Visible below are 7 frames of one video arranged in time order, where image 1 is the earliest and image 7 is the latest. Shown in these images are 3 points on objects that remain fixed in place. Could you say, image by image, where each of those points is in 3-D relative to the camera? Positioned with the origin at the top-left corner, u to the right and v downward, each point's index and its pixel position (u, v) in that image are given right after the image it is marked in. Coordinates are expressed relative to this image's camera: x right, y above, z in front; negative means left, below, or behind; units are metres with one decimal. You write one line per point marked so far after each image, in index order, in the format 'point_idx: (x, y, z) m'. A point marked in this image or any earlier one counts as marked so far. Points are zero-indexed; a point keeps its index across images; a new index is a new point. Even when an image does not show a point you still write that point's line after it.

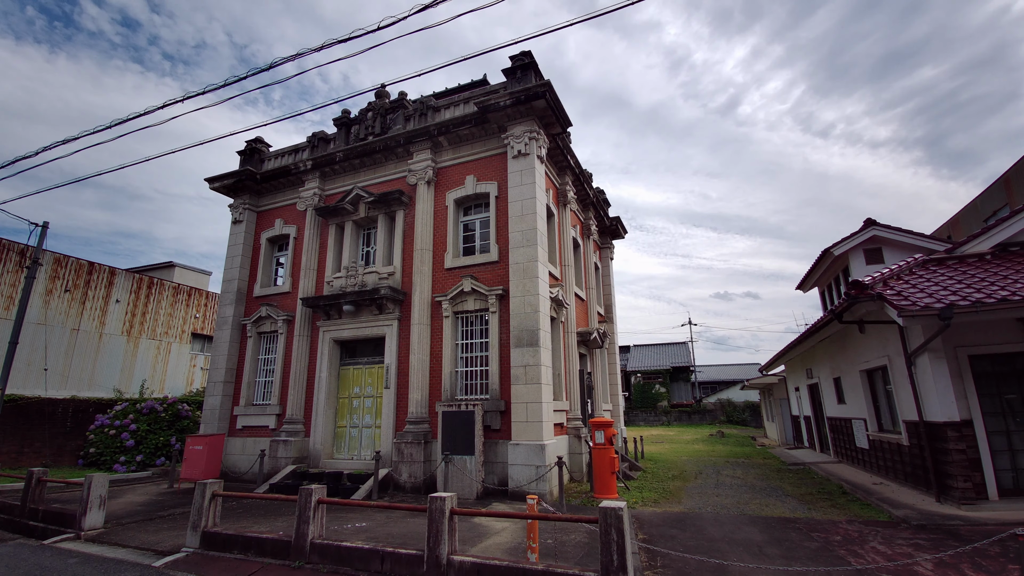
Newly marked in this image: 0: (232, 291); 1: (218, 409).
0: (-8.6, -0.1, +14.8) m
1: (-8.4, -3.5, +13.9) m
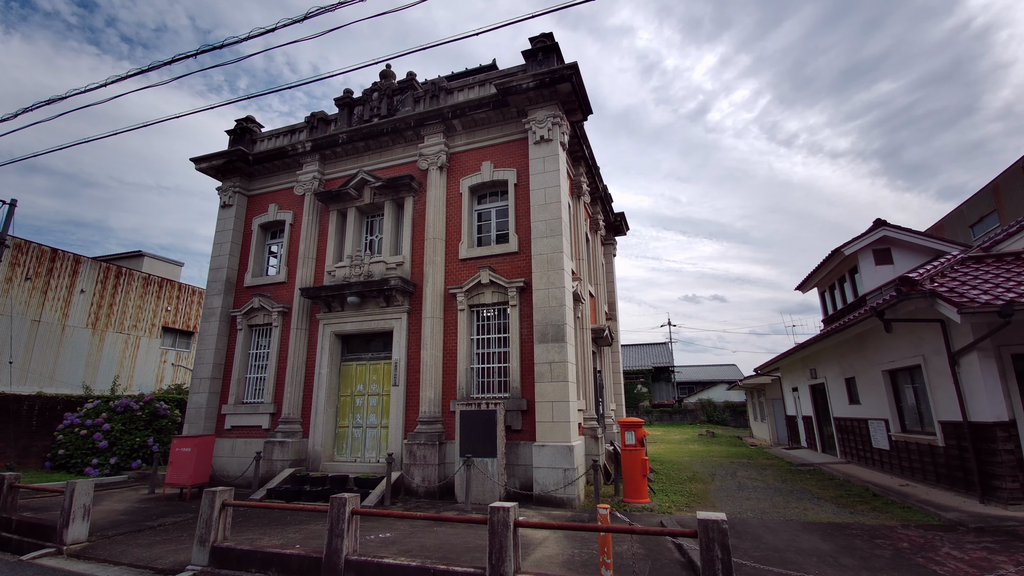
0: (-8.3, +0.2, +13.7) m
1: (-8.1, -3.2, +12.8) m
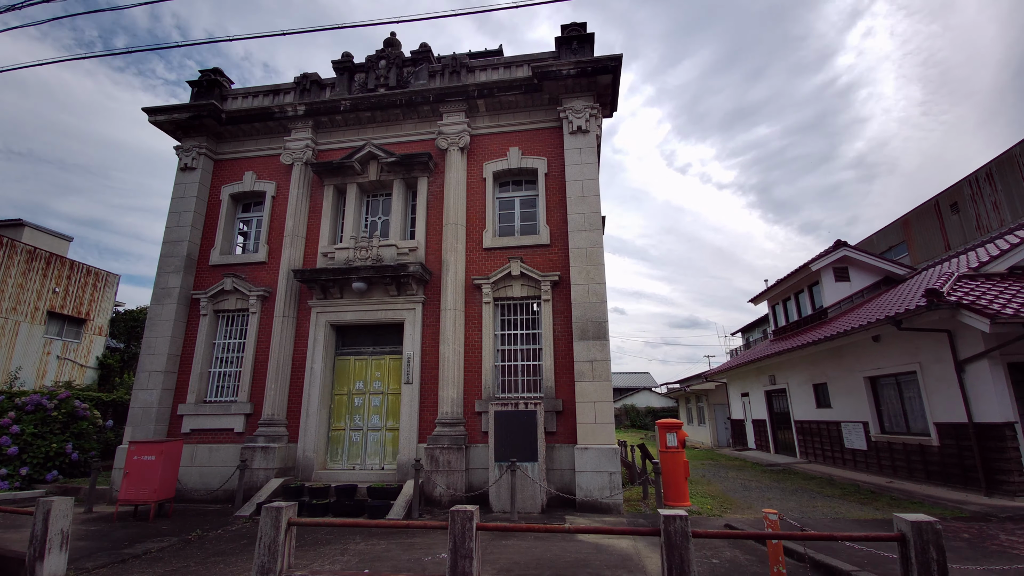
0: (-7.9, +0.8, +11.5) m
1: (-7.8, -2.6, +10.6) m
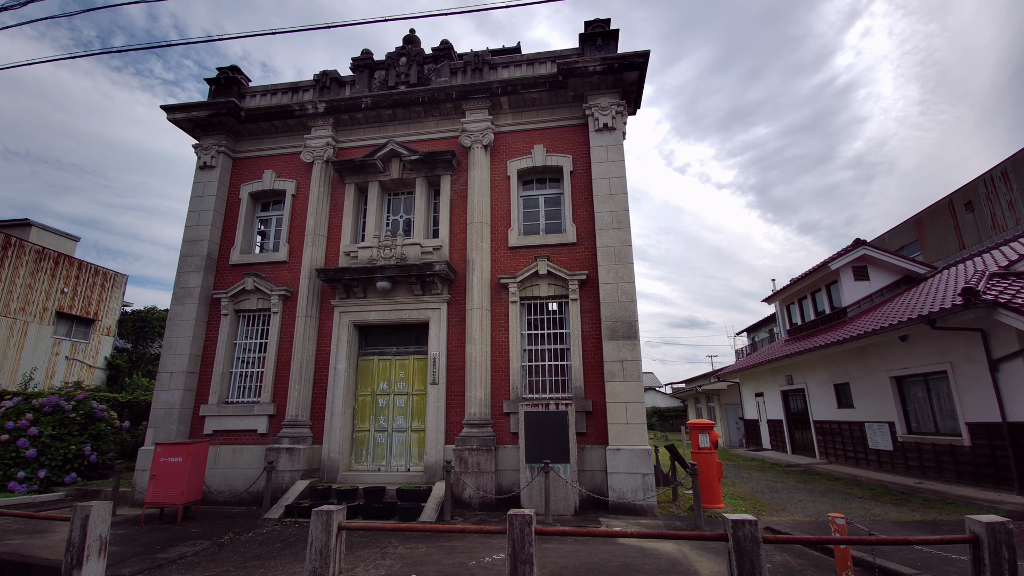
0: (-7.4, +0.8, +11.4) m
1: (-7.2, -2.6, +10.5) m
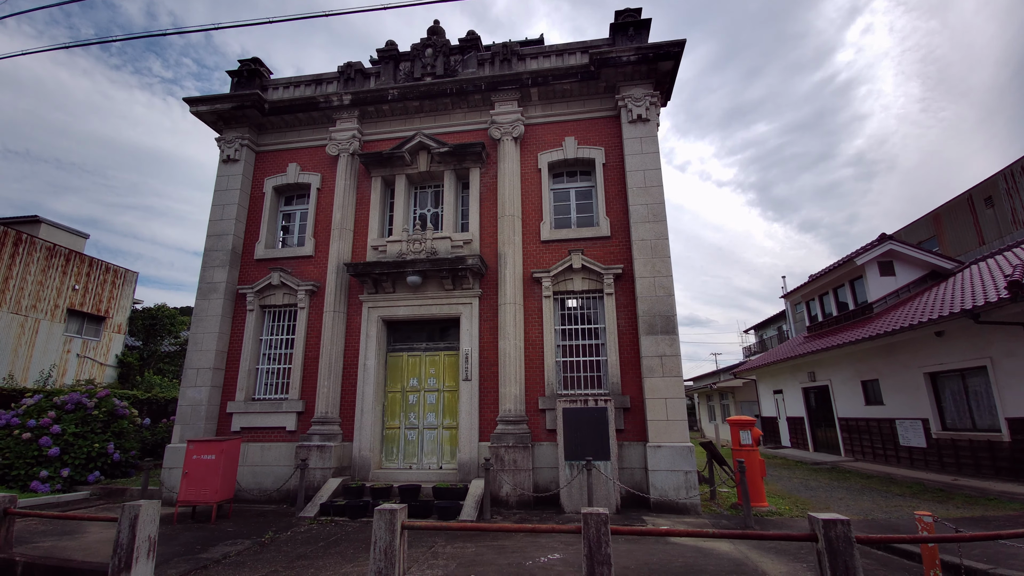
0: (-6.7, +0.9, +11.2) m
1: (-6.5, -2.5, +10.3) m
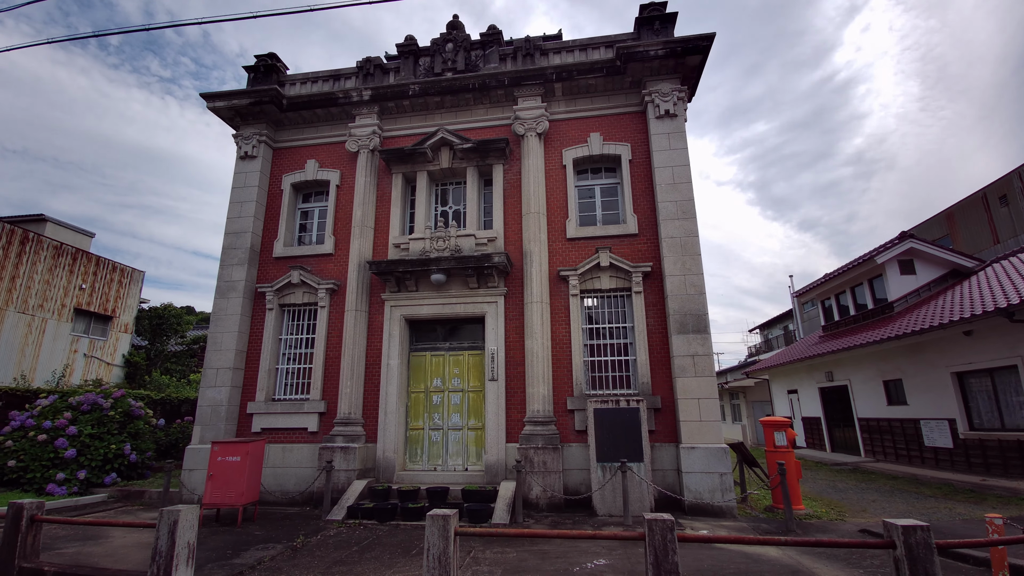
0: (-6.1, +0.9, +11.0) m
1: (-6.0, -2.4, +10.1) m
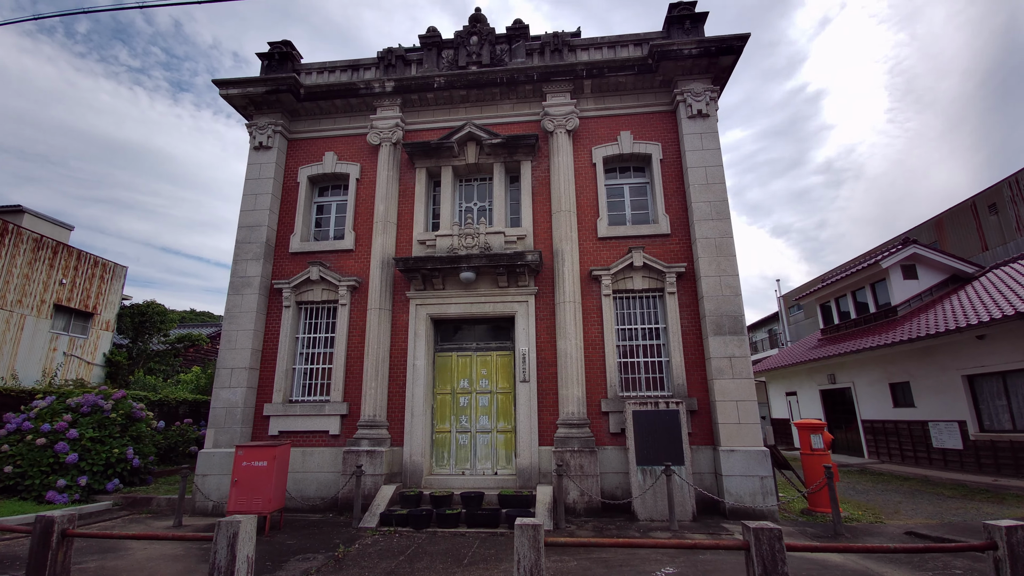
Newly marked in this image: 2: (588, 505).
0: (-5.5, +1.0, +10.5) m
1: (-5.4, -2.4, +9.6) m
2: (+1.3, -3.8, +8.4) m
